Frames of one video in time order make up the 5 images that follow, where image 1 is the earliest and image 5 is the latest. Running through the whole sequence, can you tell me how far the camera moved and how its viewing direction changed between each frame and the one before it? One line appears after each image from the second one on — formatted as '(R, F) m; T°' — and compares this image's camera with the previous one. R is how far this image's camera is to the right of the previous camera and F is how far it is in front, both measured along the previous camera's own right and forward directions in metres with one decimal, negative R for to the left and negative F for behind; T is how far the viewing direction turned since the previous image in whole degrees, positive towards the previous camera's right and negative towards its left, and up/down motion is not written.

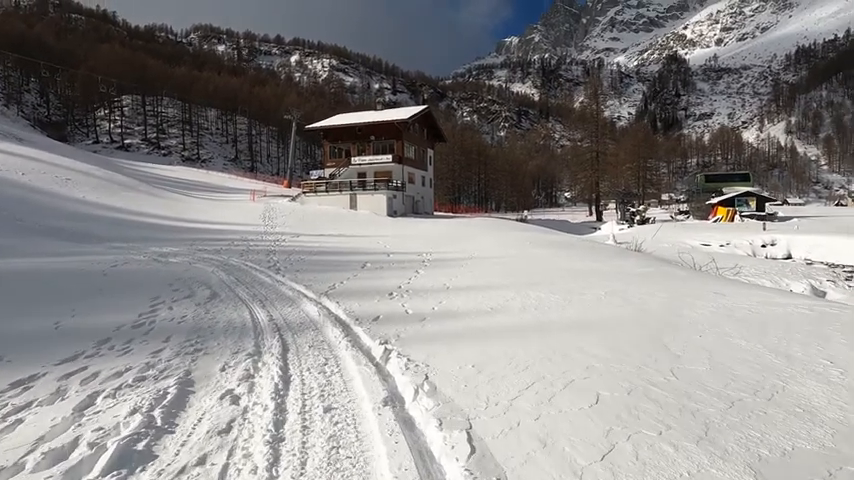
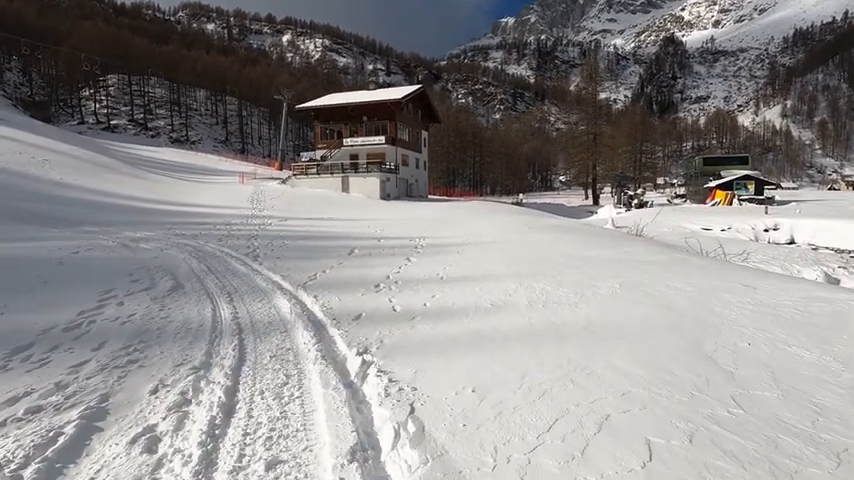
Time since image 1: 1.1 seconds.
(0.0, +0.8) m; +1°
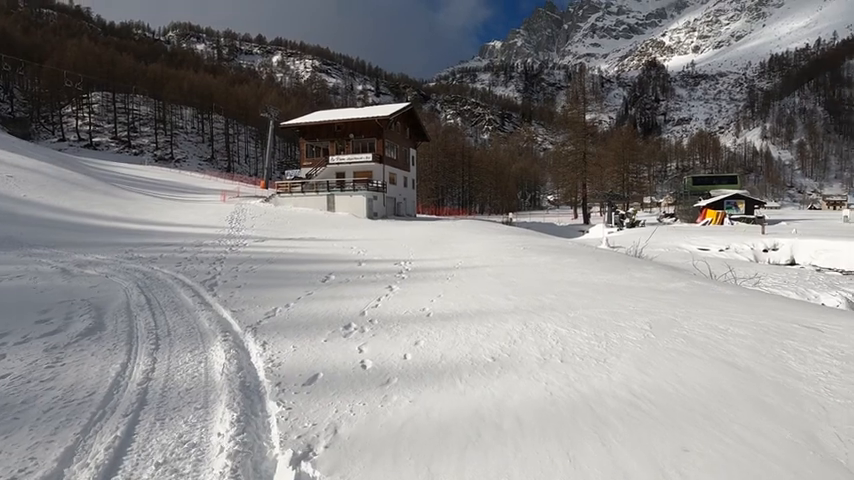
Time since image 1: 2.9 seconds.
(+0.1, +1.2) m; +1°
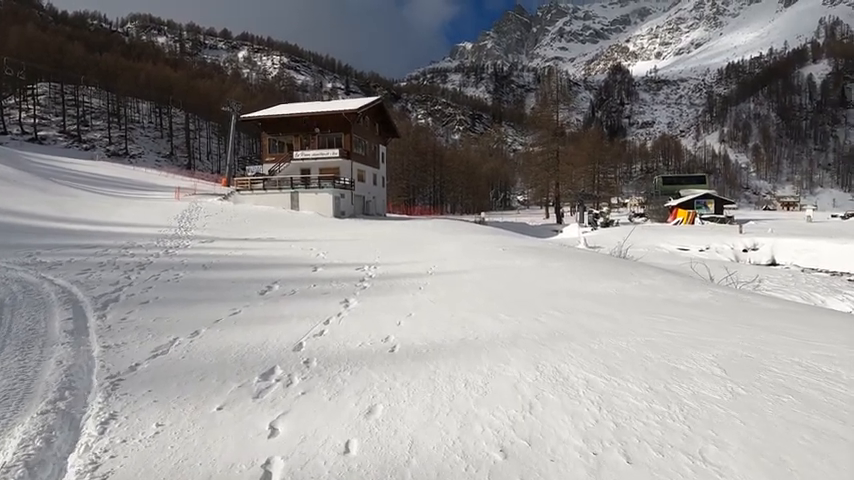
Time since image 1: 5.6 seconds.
(+0.1, +1.7) m; +4°
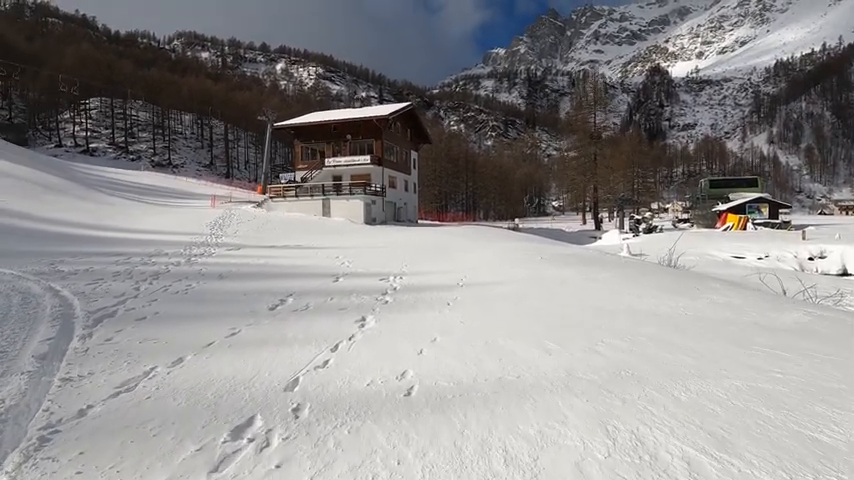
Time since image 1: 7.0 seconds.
(0.0, +0.9) m; -4°
